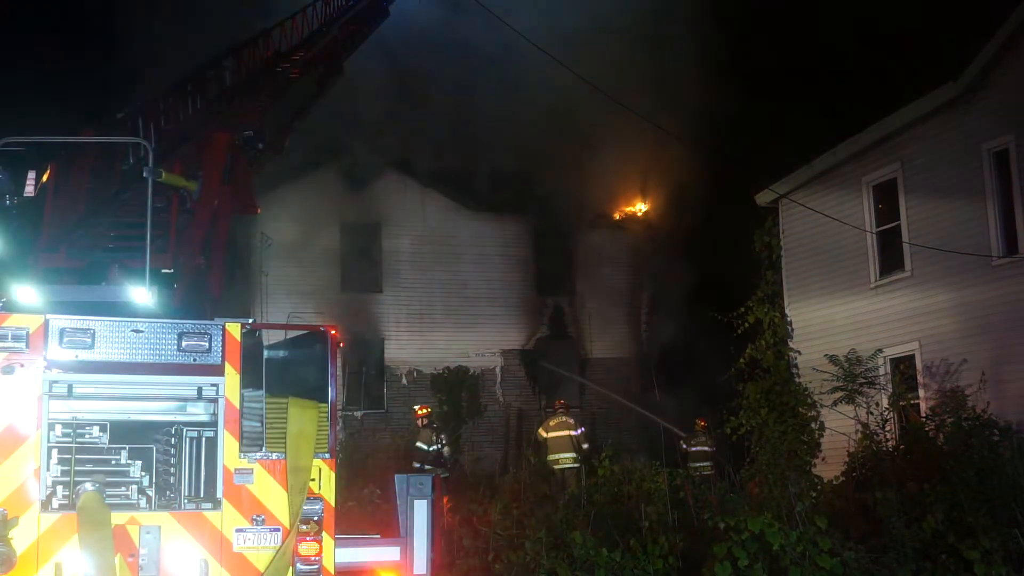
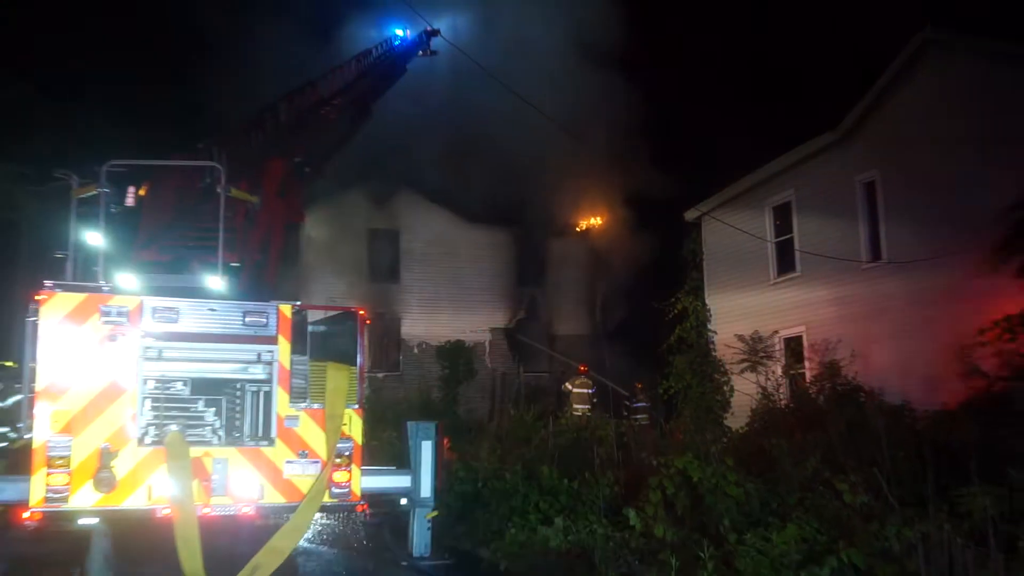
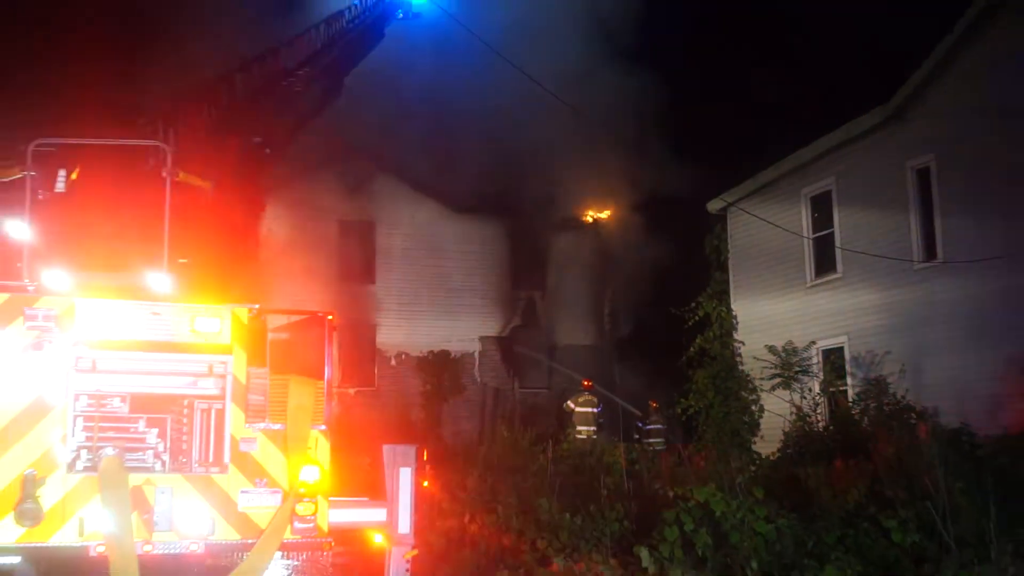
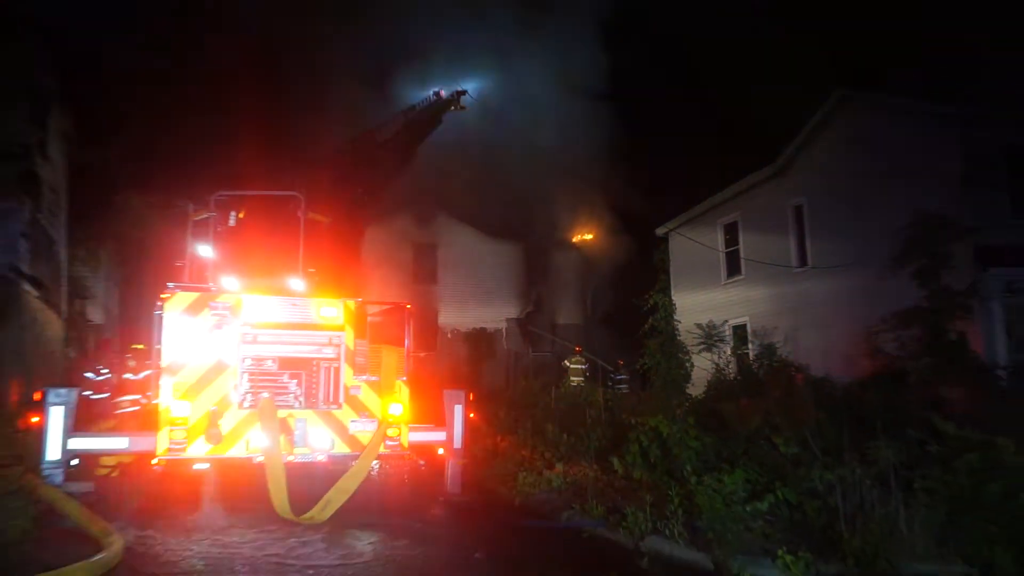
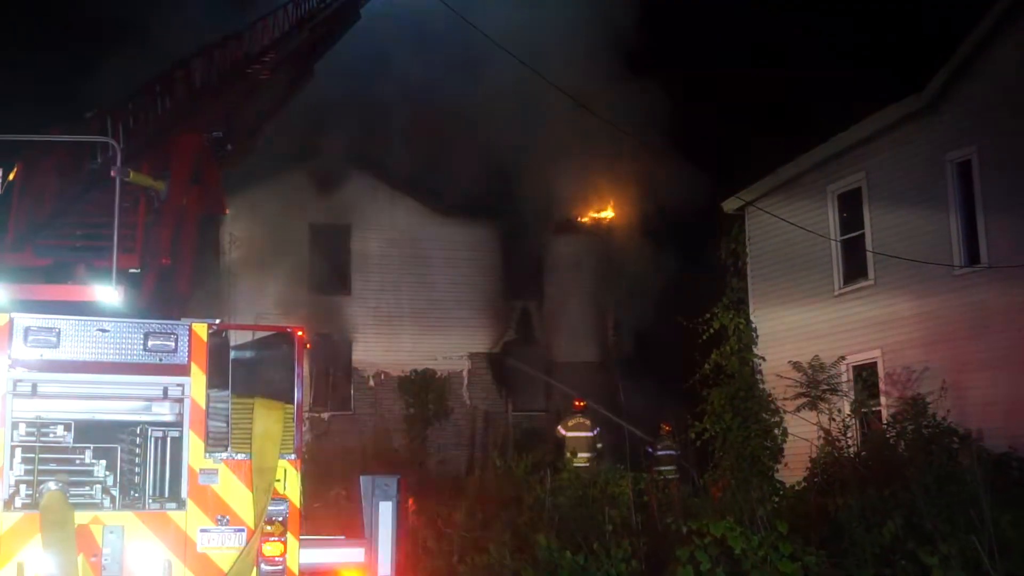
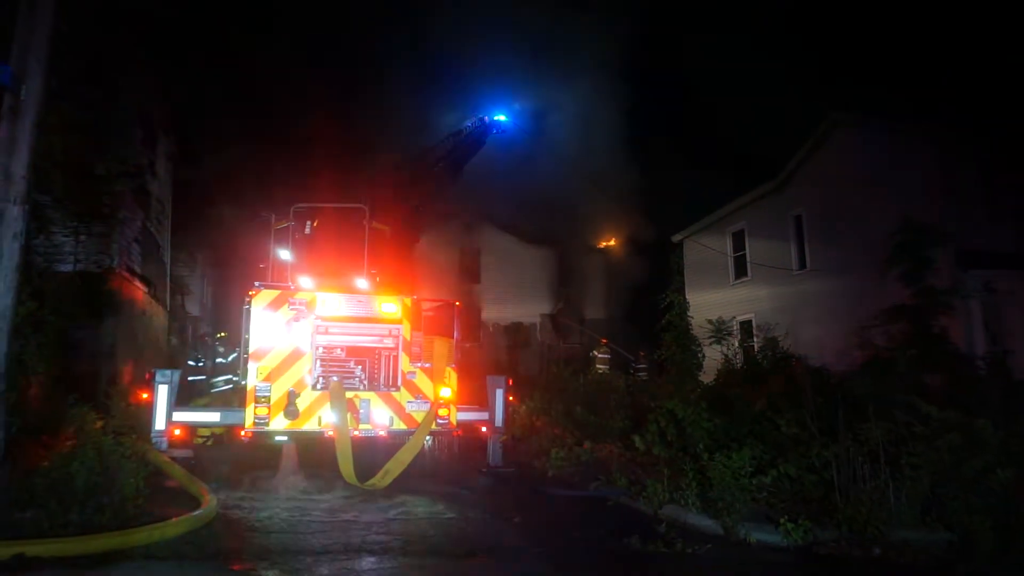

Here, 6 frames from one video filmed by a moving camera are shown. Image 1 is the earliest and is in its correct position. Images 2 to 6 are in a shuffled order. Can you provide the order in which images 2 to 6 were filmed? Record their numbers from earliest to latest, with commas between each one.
5, 3, 2, 4, 6
